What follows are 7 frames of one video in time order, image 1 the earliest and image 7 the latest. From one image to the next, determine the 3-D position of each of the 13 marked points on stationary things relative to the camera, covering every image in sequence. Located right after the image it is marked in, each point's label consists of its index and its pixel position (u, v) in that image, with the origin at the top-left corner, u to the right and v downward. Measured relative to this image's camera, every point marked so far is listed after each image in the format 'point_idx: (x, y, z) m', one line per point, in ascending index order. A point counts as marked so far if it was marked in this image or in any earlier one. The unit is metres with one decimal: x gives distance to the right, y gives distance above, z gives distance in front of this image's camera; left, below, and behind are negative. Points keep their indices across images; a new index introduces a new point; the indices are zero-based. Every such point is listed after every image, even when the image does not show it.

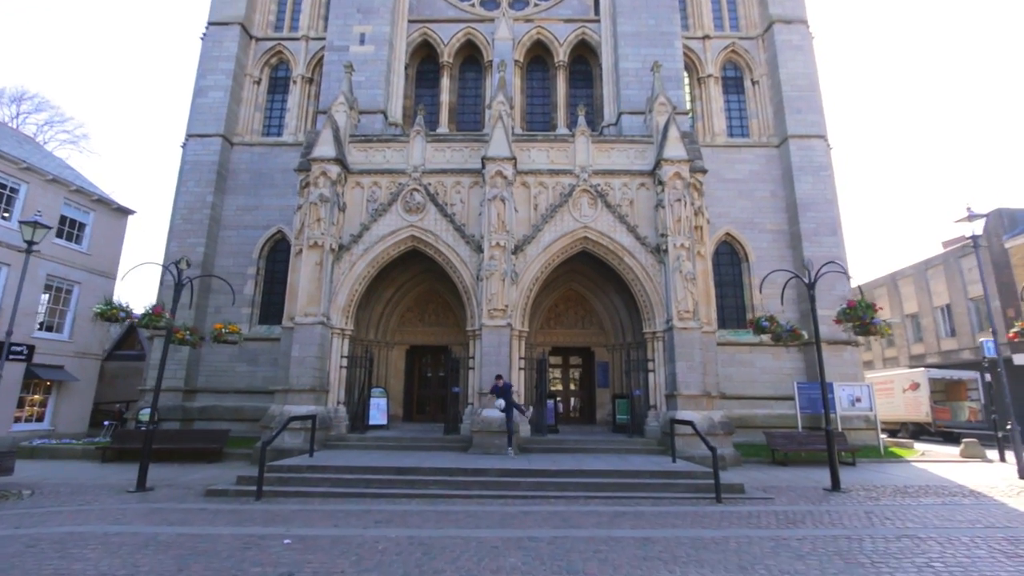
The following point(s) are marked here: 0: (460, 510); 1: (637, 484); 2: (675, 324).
0: (-0.9, -4.0, +8.7) m
1: (+2.6, -4.1, +10.2) m
2: (+4.9, -1.1, +14.7) m
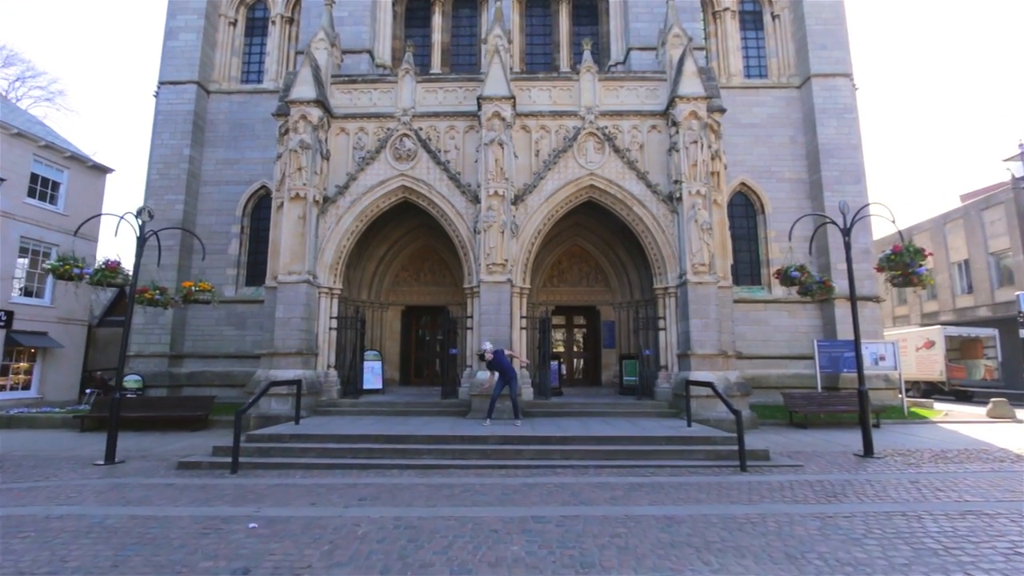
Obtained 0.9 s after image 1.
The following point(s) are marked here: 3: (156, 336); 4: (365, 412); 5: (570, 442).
0: (-0.9, -3.1, +7.8) m
1: (+2.7, -3.1, +9.3) m
2: (+4.9, +0.3, +13.5) m
3: (-13.2, -1.8, +18.0) m
4: (-4.0, -3.3, +13.0) m
5: (+1.2, -3.1, +9.6) m
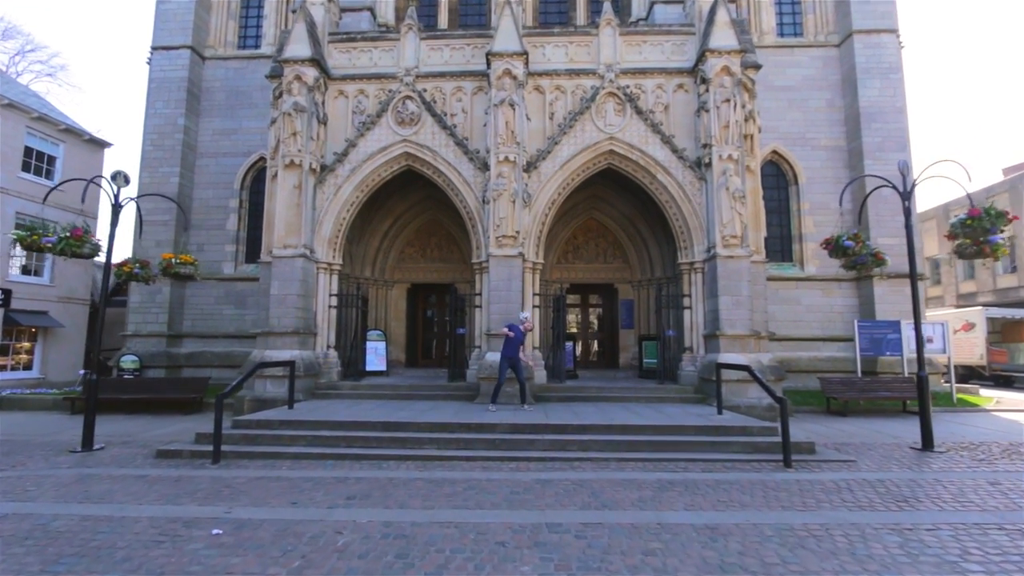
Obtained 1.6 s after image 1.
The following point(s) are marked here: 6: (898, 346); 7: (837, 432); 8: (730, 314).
0: (-0.7, -2.7, +6.8) m
1: (+2.9, -2.6, +8.2) m
2: (+5.2, +0.9, +12.3) m
3: (-12.8, -1.0, +17.3) m
4: (-3.7, -2.7, +12.2) m
5: (+1.4, -2.6, +8.6) m
6: (+10.8, -1.7, +13.6) m
7: (+6.8, -3.0, +10.2) m
8: (+5.5, -0.7, +12.1) m
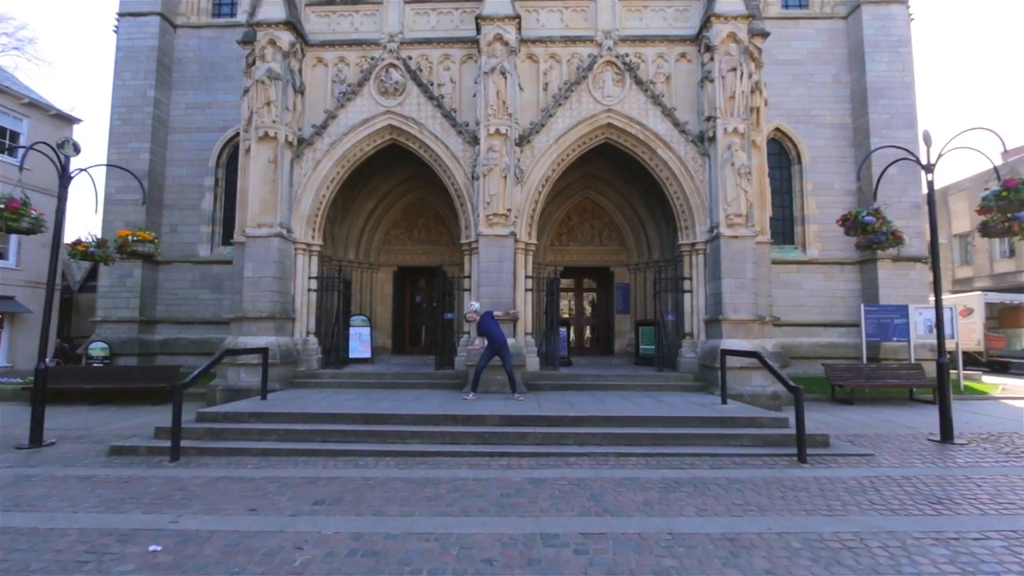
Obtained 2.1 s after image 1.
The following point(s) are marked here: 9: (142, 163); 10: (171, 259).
0: (-0.9, -2.4, +6.1) m
1: (+2.7, -2.3, +7.6) m
2: (+5.0, +1.4, +11.6) m
3: (-13.1, -0.4, +16.3) m
4: (-3.9, -2.3, +11.4) m
5: (+1.2, -2.2, +8.0) m
6: (+10.6, -1.2, +13.0) m
7: (+6.6, -2.6, +9.6) m
8: (+5.3, -0.2, +11.5) m
9: (-12.9, +4.4, +16.9) m
10: (-12.0, +1.0, +17.1) m
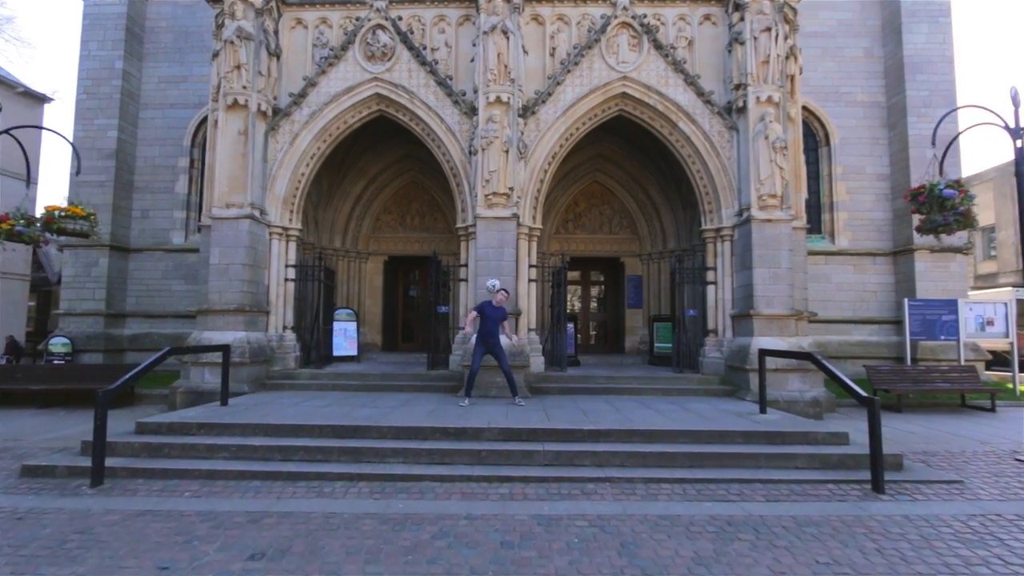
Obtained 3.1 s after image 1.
0: (-0.8, -2.2, +4.7) m
1: (+2.7, -2.1, +6.2) m
2: (+5.1, +1.5, +10.2) m
3: (-13.0, -0.1, +14.9) m
4: (-3.9, -2.0, +10.0) m
5: (+1.3, -2.1, +6.6) m
6: (+10.6, -1.0, +11.7) m
7: (+6.7, -2.5, +8.2) m
8: (+5.3, 0.0, +10.1) m
9: (-12.8, +4.7, +15.4) m
10: (-12.0, +1.3, +15.7) m
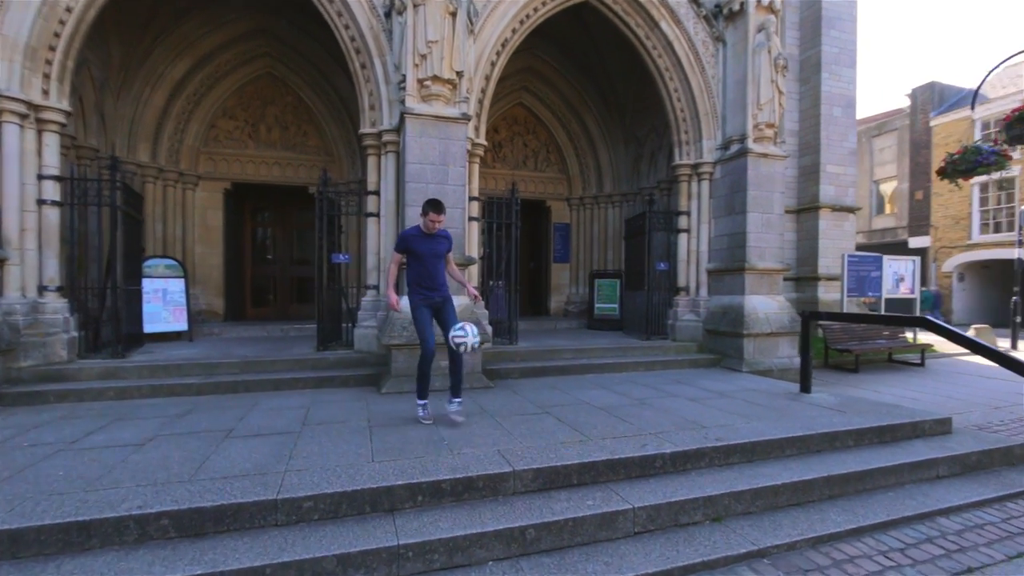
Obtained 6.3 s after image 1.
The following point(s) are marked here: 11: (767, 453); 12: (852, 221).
0: (+0.1, -1.8, +1.6) m
1: (+3.0, -1.6, +4.2) m
2: (+4.1, +2.4, +8.3) m
3: (-14.6, +1.1, +7.3) m
4: (-4.4, -1.2, +5.7) m
5: (+1.5, -1.5, +4.0) m
6: (+8.8, +0.1, +11.7) m
7: (+6.1, -1.7, +7.3) m
8: (+4.3, +0.8, +8.4) m
9: (-14.5, +5.9, +7.4) m
10: (-13.9, +2.6, +8.3) m
11: (+2.2, -1.4, +4.3) m
12: (+10.7, +2.1, +15.1) m
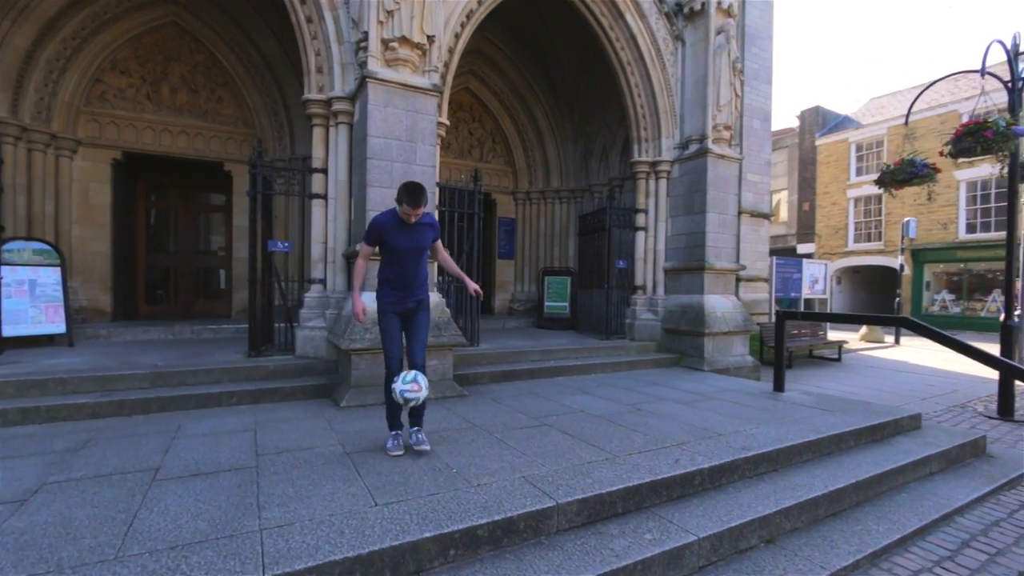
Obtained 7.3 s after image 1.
0: (+0.7, -1.8, +1.1) m
1: (+3.1, -1.6, +4.1) m
2: (+3.4, +2.4, +8.4) m
3: (-14.8, +1.3, +3.9) m
4: (-4.5, -1.1, +4.2) m
5: (+1.7, -1.5, +3.7) m
6: (+7.5, 0.0, +12.5) m
7: (+5.6, -1.7, +7.8) m
8: (+3.6, +0.9, +8.5) m
9: (-14.6, +6.1, +4.1) m
10: (-14.2, +2.8, +5.0) m
11: (+2.3, -1.4, +4.1) m
12: (+8.7, +2.1, +16.2) m
